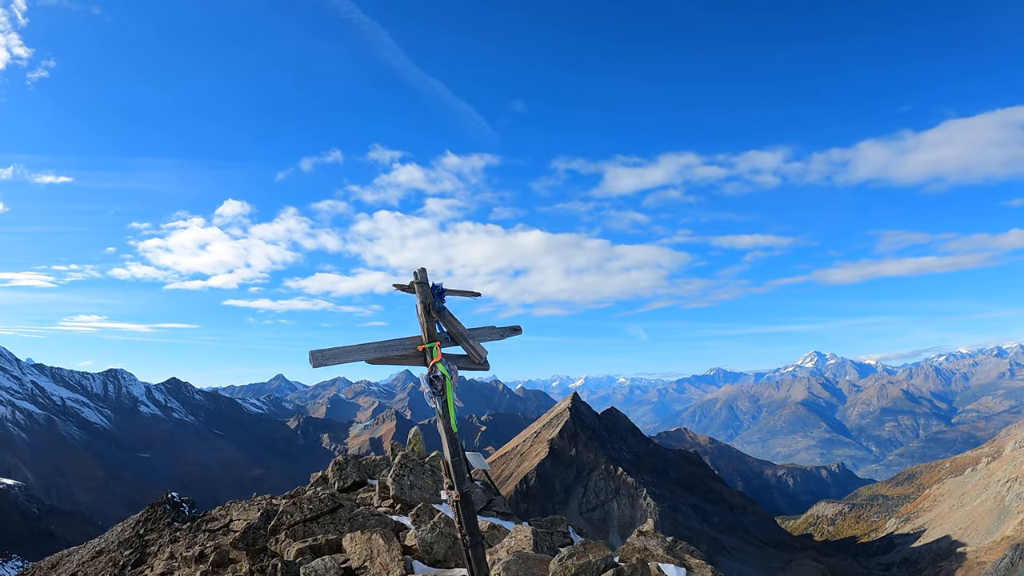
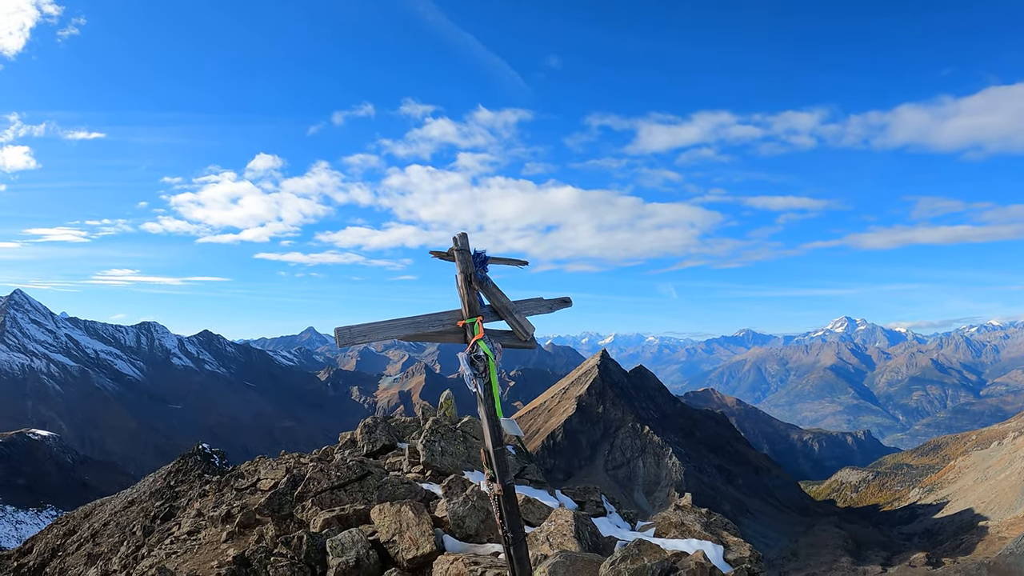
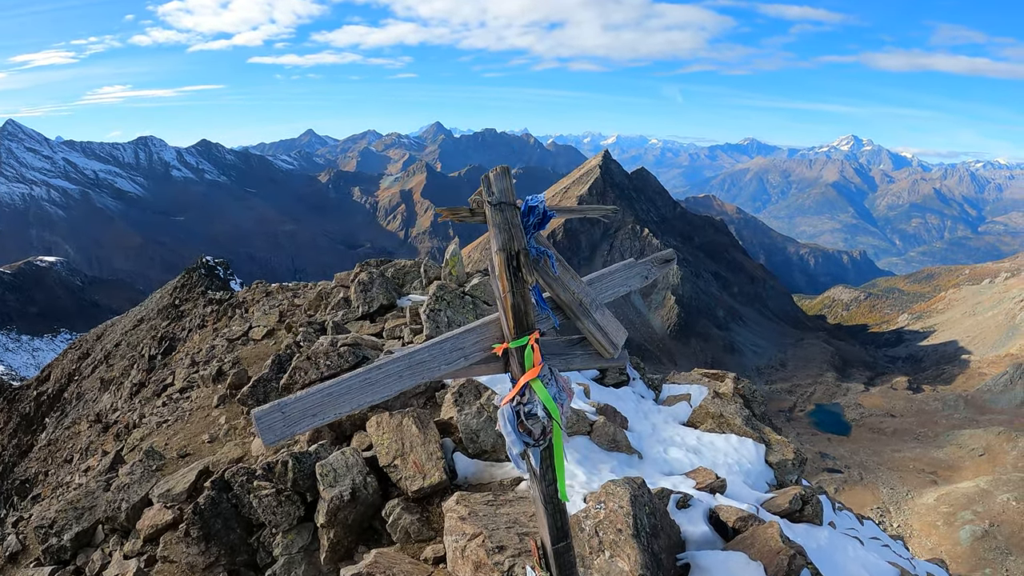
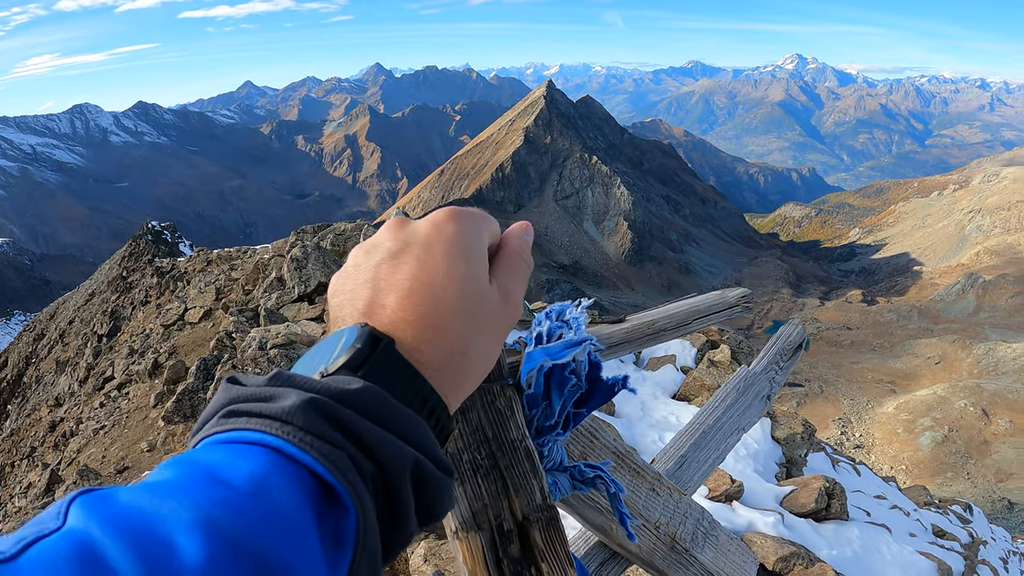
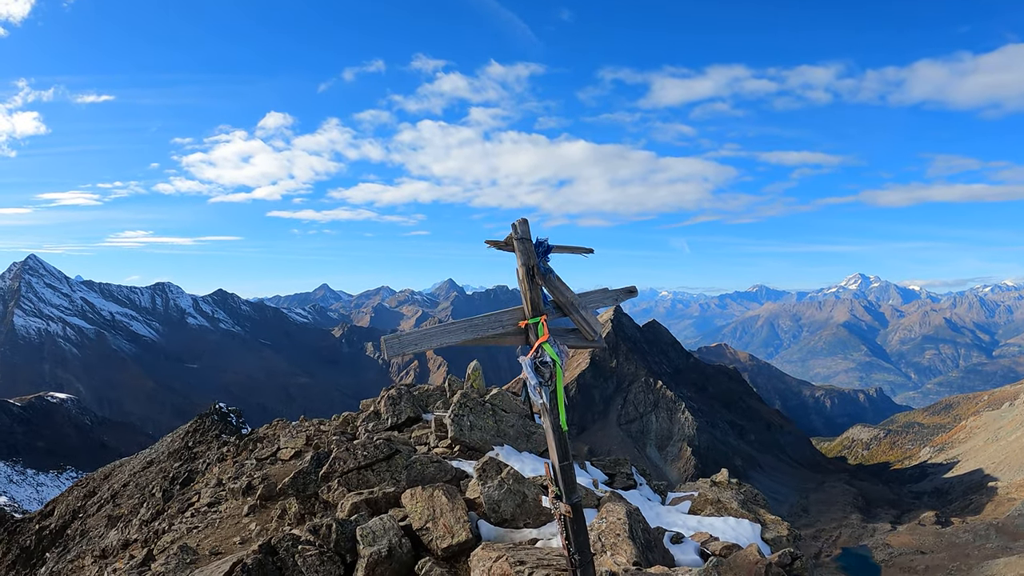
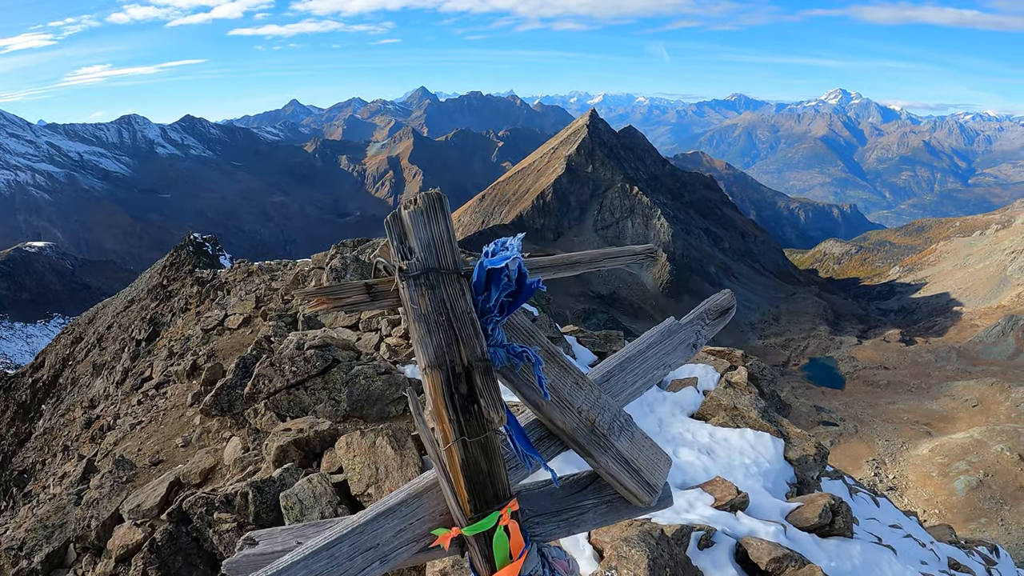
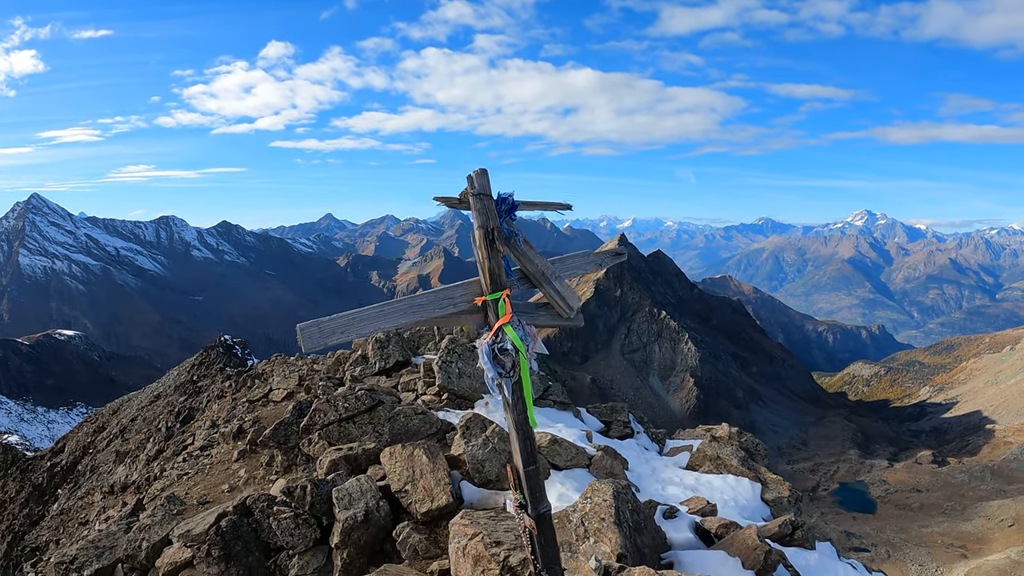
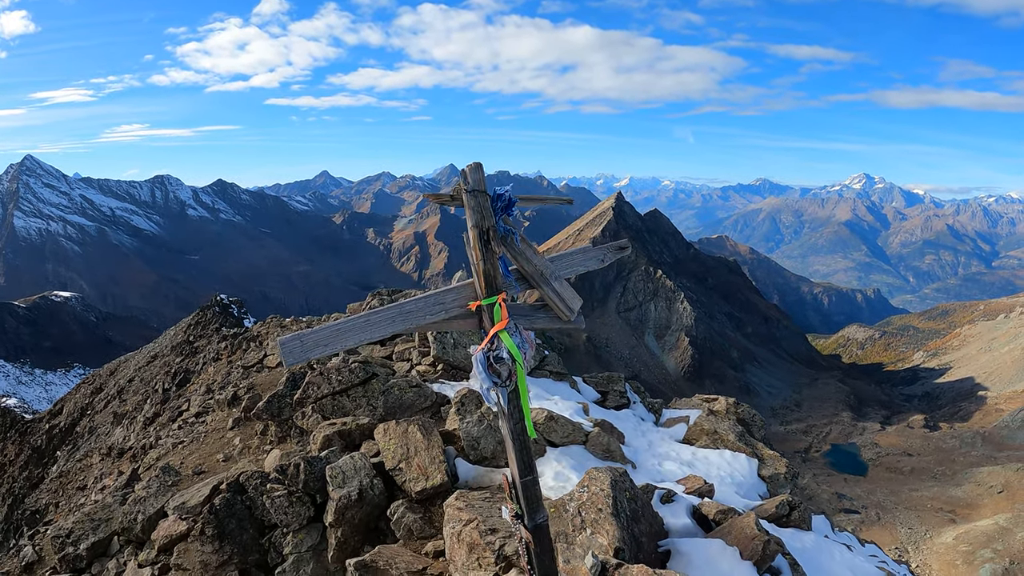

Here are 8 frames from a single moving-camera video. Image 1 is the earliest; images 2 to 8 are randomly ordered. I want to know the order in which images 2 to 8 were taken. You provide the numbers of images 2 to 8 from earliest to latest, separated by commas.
2, 5, 7, 8, 3, 6, 4
